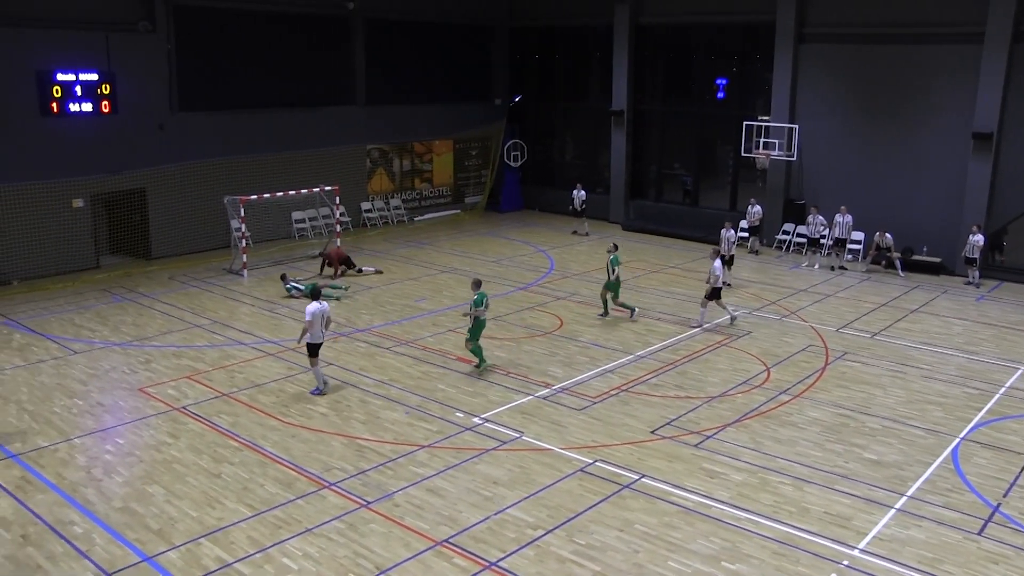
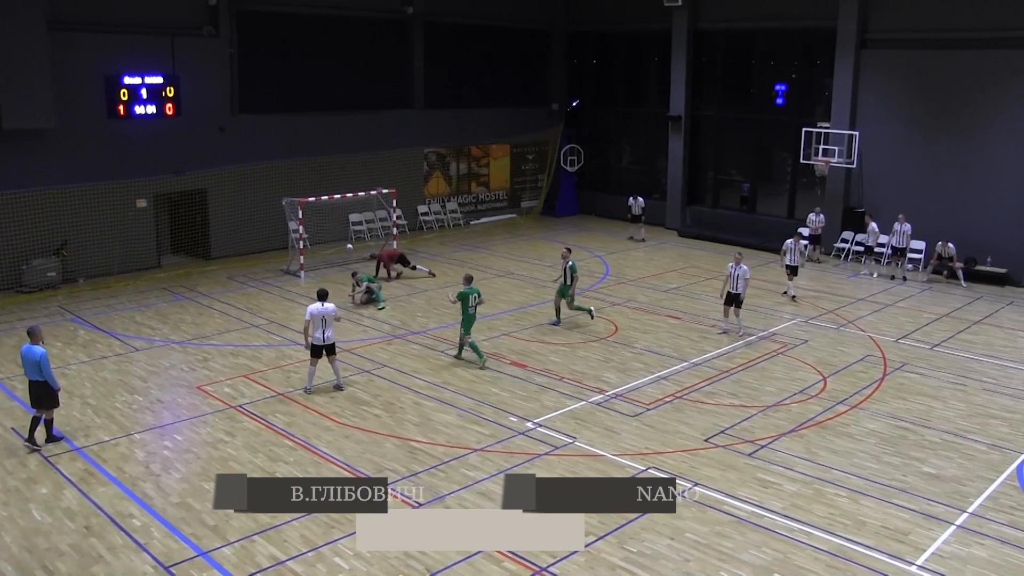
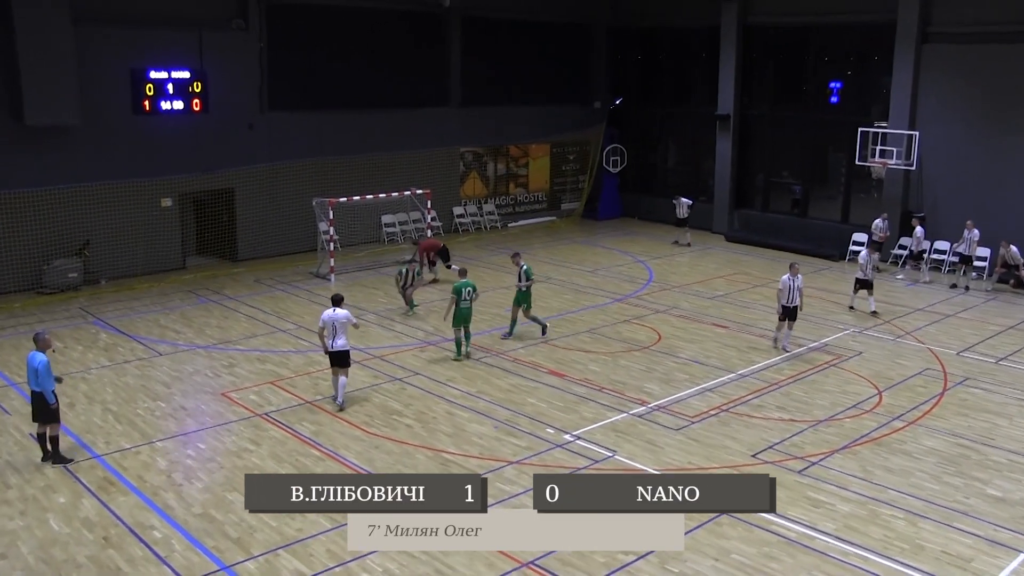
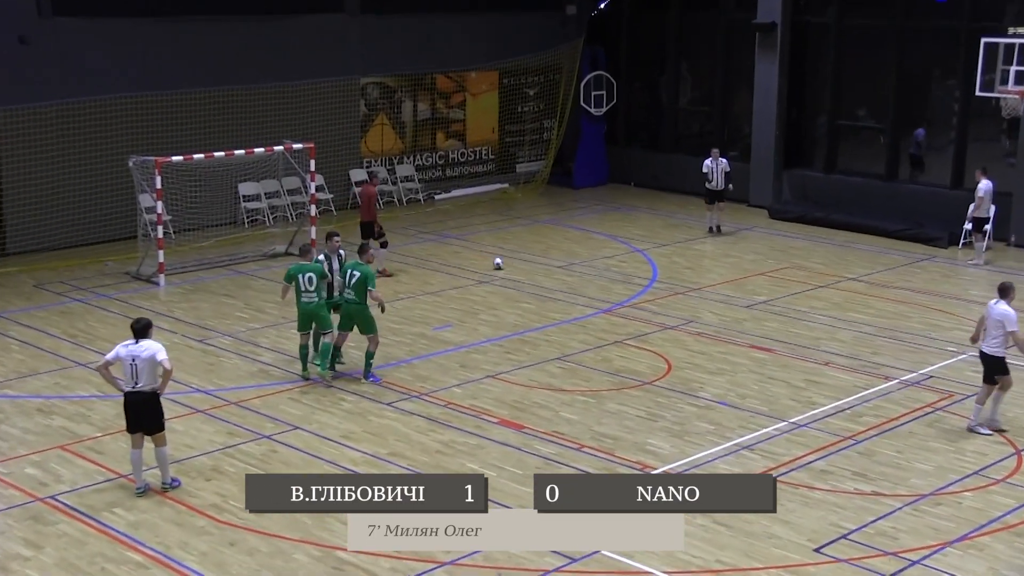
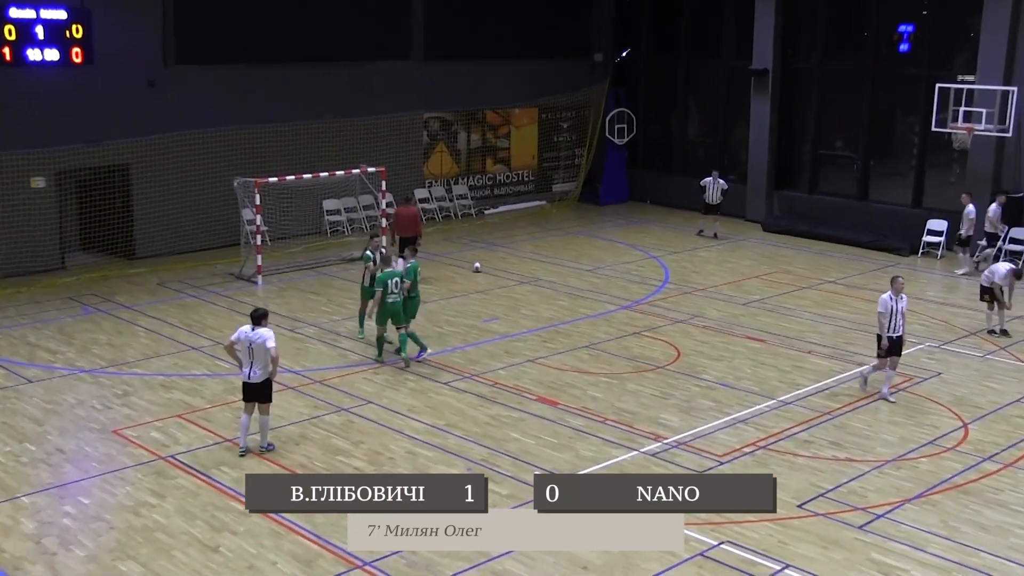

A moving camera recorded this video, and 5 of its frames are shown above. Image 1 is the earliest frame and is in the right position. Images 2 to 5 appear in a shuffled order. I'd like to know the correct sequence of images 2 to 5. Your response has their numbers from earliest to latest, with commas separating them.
2, 3, 5, 4
